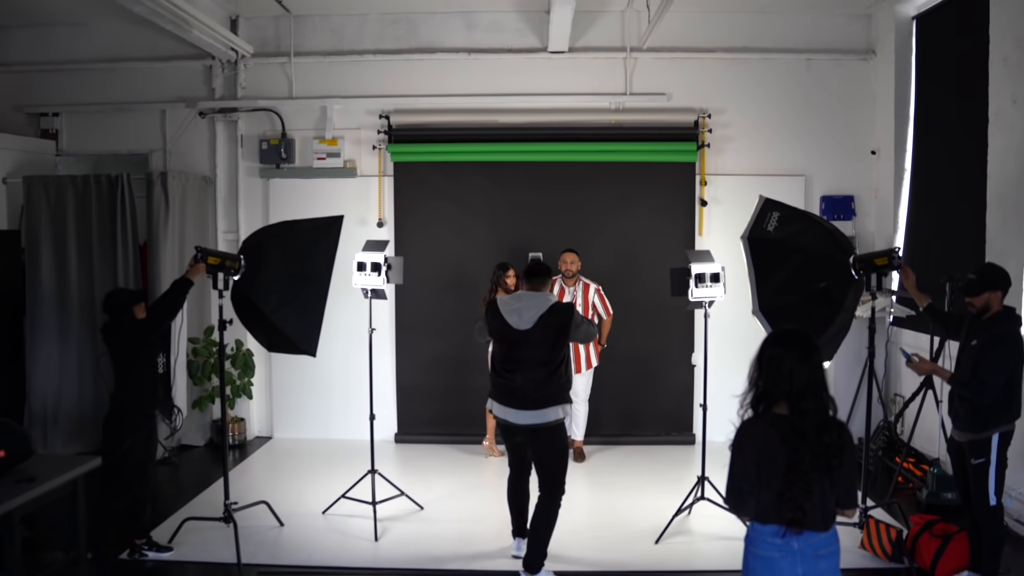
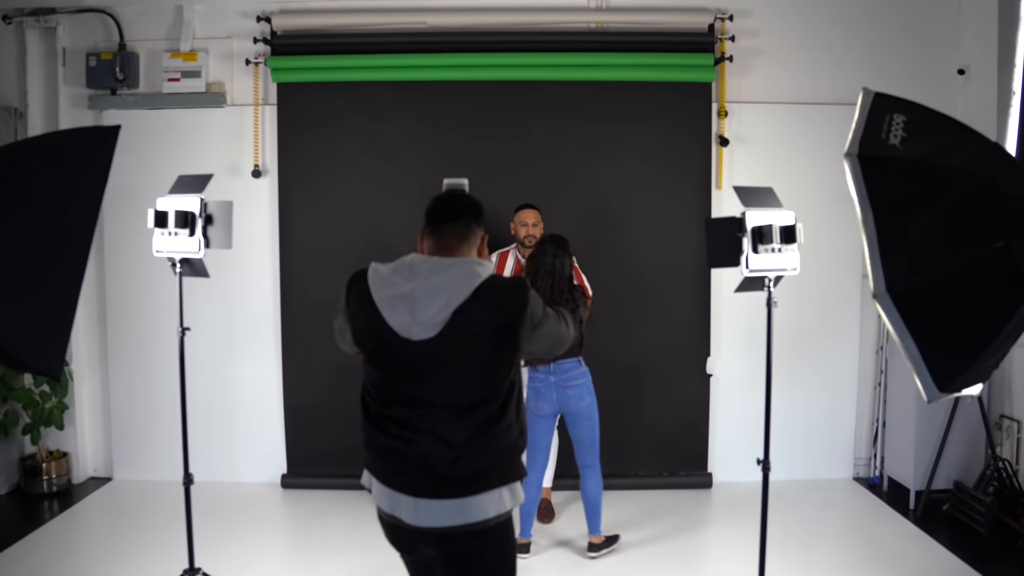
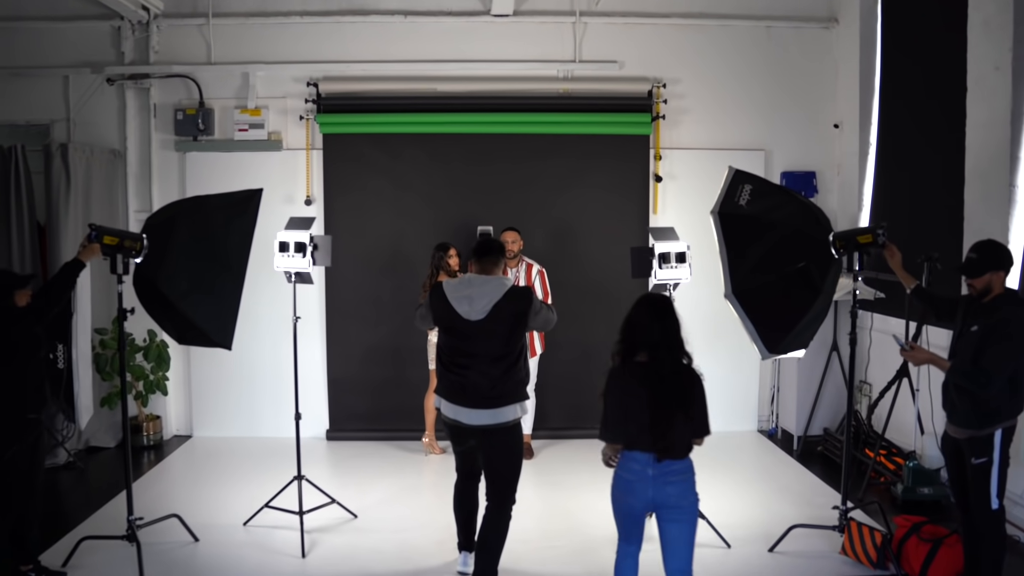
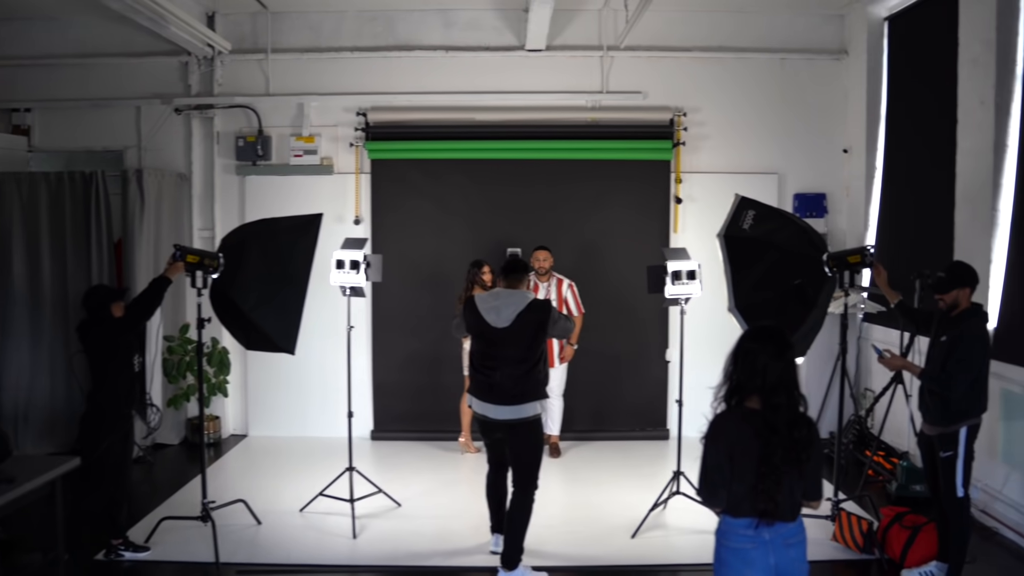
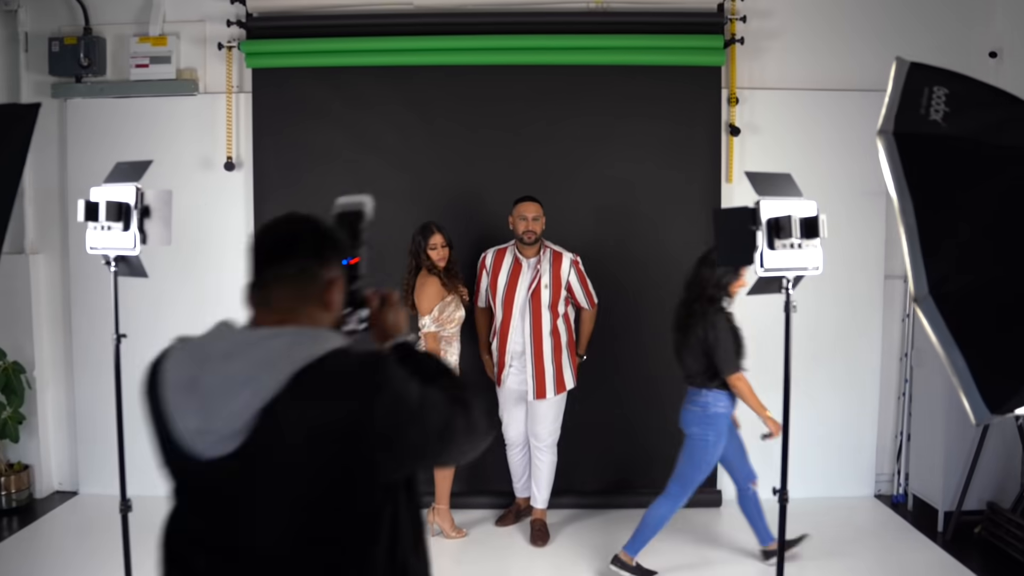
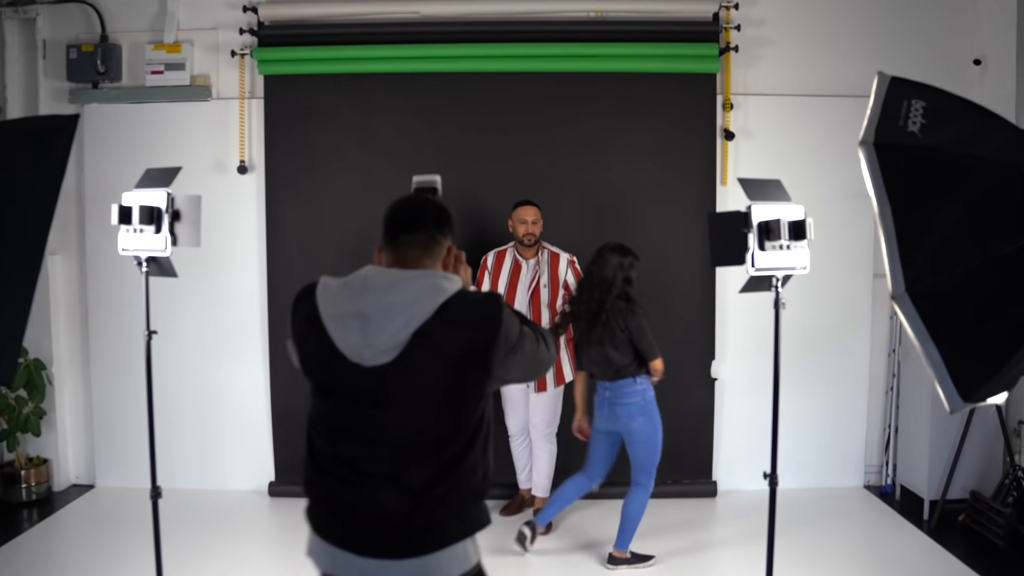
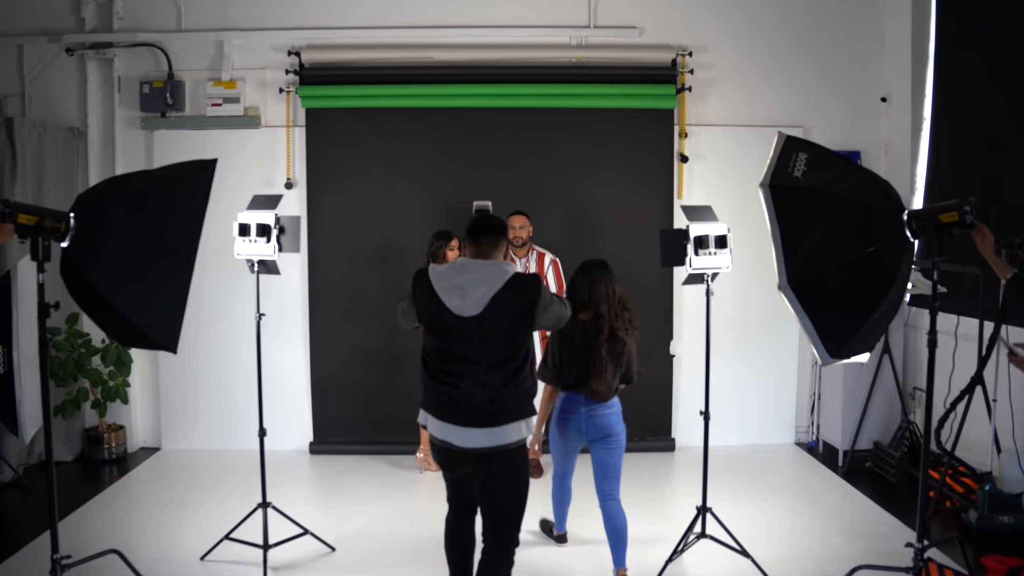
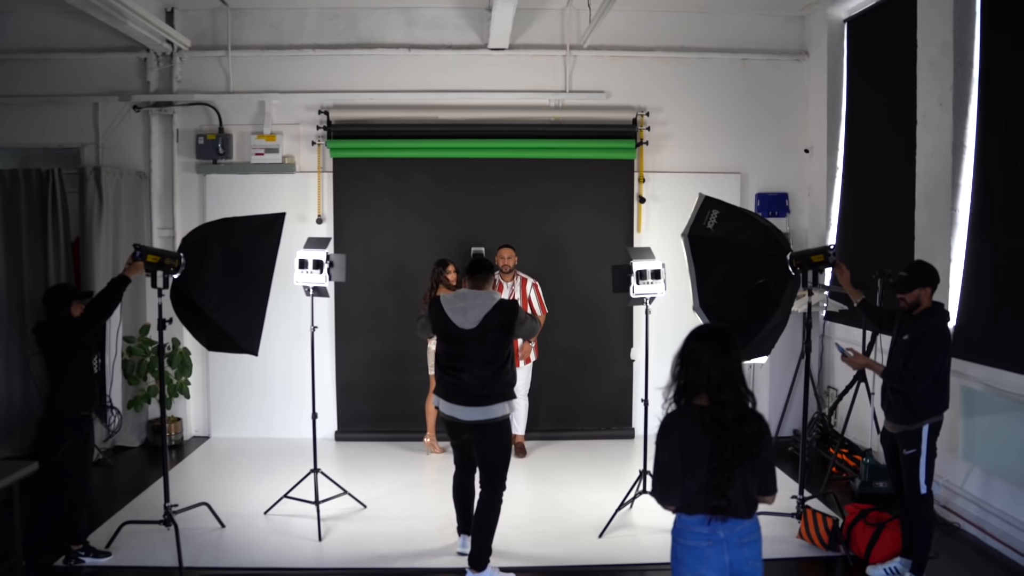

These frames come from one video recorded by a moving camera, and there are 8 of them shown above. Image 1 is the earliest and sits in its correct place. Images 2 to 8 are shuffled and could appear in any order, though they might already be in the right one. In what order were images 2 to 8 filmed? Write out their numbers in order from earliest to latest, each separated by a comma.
4, 8, 3, 7, 2, 6, 5
